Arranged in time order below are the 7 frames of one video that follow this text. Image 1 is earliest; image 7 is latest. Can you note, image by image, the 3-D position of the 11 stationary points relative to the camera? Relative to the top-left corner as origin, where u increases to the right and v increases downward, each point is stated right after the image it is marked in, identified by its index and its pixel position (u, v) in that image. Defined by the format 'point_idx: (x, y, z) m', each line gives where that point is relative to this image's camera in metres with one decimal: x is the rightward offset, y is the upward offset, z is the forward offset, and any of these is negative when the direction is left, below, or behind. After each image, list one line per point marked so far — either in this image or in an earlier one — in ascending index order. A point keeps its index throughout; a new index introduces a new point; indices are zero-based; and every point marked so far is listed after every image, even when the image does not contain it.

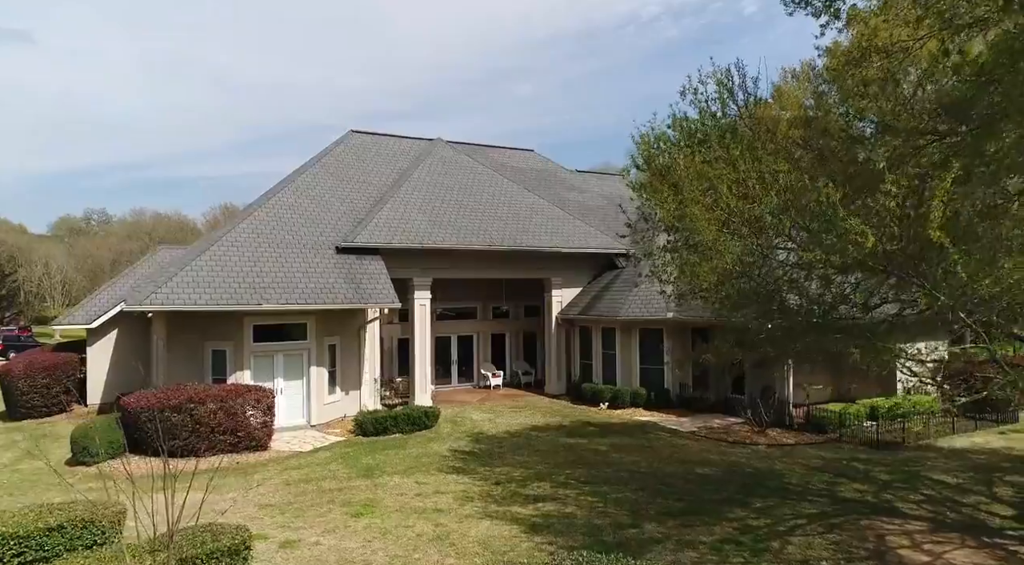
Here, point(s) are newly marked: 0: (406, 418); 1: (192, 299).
0: (-2.5, -3.2, +17.6) m
1: (-7.0, -0.4, +16.2) m
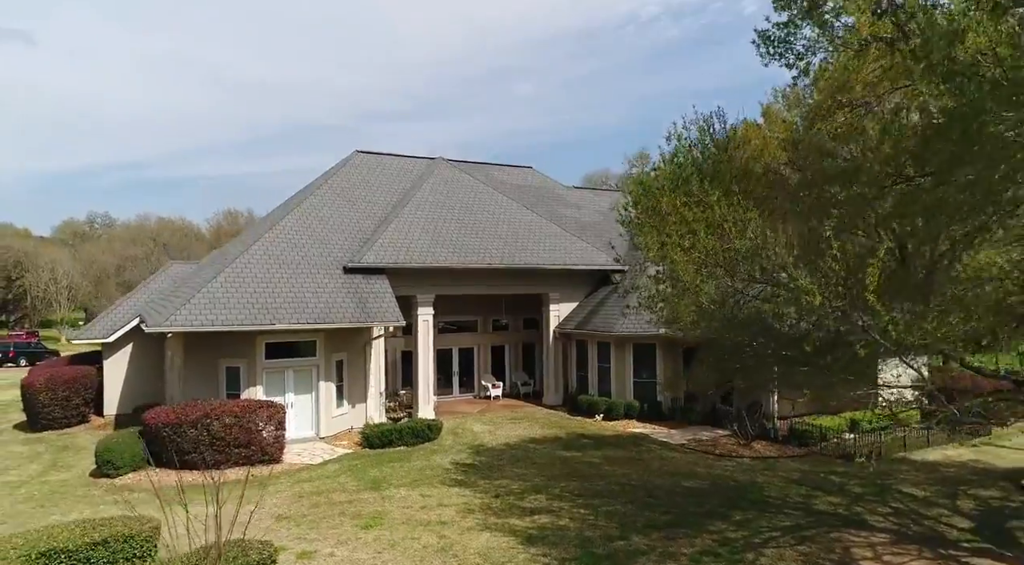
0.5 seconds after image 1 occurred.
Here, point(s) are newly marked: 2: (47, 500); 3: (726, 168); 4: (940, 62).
0: (-2.6, -3.7, +18.6) m
1: (-7.0, -0.9, +17.2) m
2: (-9.1, -4.2, +14.5) m
3: (+3.3, +1.8, +11.5) m
4: (+4.7, +2.4, +8.2) m
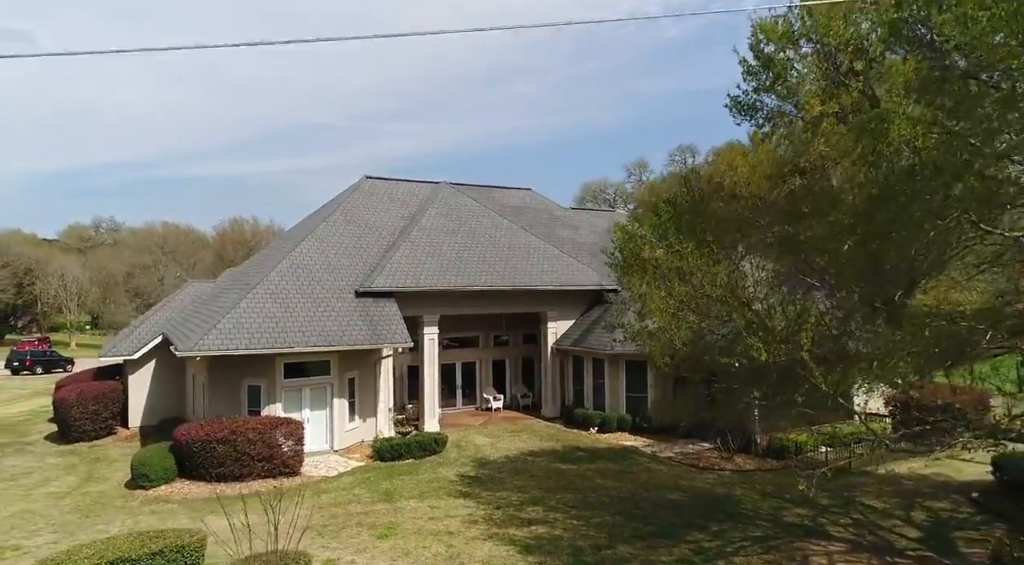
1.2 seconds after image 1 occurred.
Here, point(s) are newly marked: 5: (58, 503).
0: (-2.6, -4.4, +20.1) m
1: (-7.0, -1.5, +18.6) m
2: (-9.1, -4.9, +16.0) m
3: (+3.3, +1.1, +13.0) m
4: (+4.7, +1.7, +9.7) m
5: (-10.2, -4.9, +16.6) m
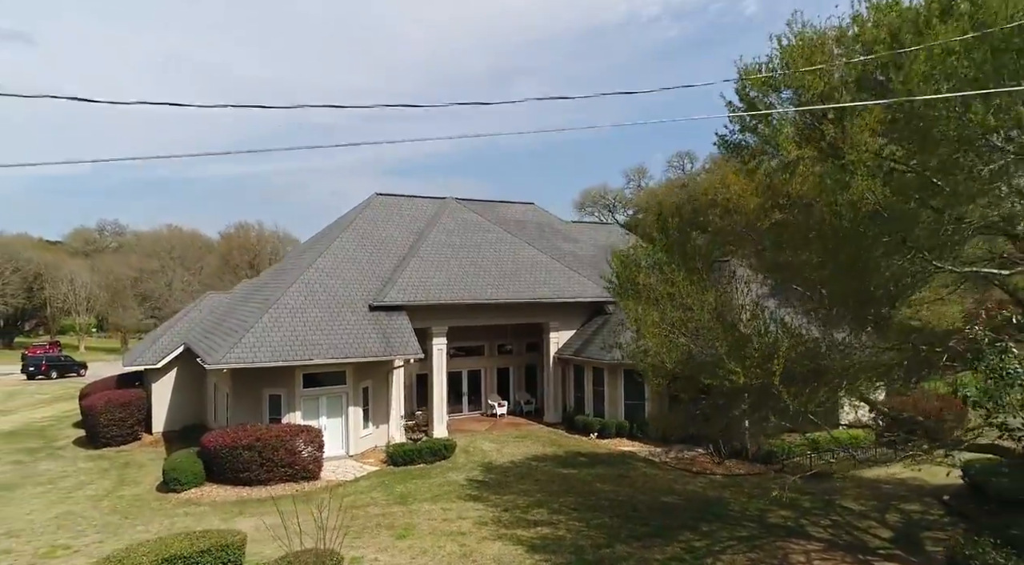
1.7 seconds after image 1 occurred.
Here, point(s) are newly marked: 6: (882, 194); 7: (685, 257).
0: (-2.4, -4.8, +21.3) m
1: (-6.9, -2.0, +19.9) m
2: (-8.9, -5.3, +17.2) m
3: (+3.4, +0.6, +14.2) m
4: (+4.8, +1.3, +10.9) m
5: (-10.0, -5.4, +17.9) m
6: (+5.3, +1.3, +10.7) m
7: (+3.3, +0.5, +14.3) m
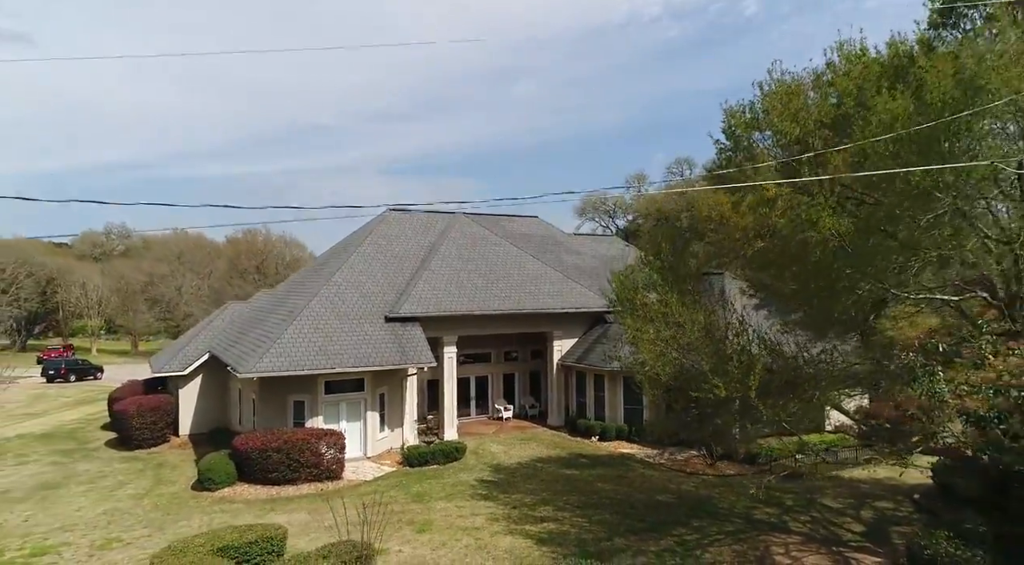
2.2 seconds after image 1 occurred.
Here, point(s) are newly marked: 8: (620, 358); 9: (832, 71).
0: (-2.2, -5.2, +22.9) m
1: (-6.6, -2.4, +21.5) m
2: (-8.7, -5.8, +18.8) m
3: (+3.6, +0.2, +15.8) m
4: (+5.1, +0.8, +12.5) m
5: (-9.8, -5.8, +19.5) m
6: (+5.5, +0.8, +12.3) m
7: (+3.5, +0.1, +15.9) m
8: (+2.6, -1.8, +18.1) m
9: (+6.0, +4.0, +14.0) m
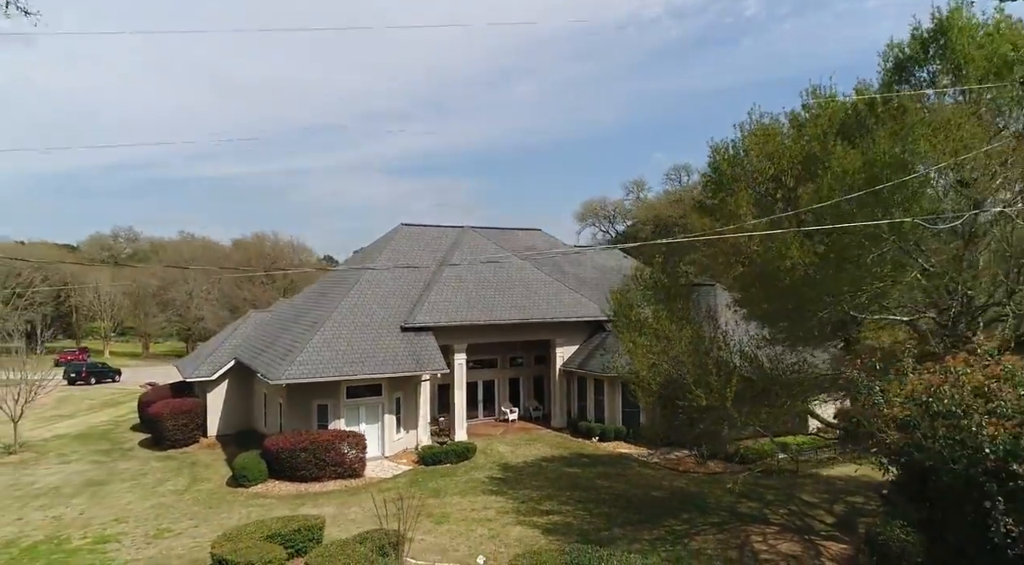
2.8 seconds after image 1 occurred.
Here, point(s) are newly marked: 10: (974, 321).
0: (-2.0, -5.7, +24.9) m
1: (-6.4, -2.8, +23.5) m
2: (-8.5, -6.2, +20.8) m
3: (+3.9, -0.2, +17.8) m
4: (+5.3, +0.4, +14.5) m
5: (-9.6, -6.2, +21.4) m
6: (+5.7, +0.4, +14.3) m
7: (+3.8, -0.4, +17.8) m
8: (+2.9, -2.3, +20.0) m
9: (+6.2, +3.6, +16.0) m
10: (+8.7, -0.8, +14.2) m
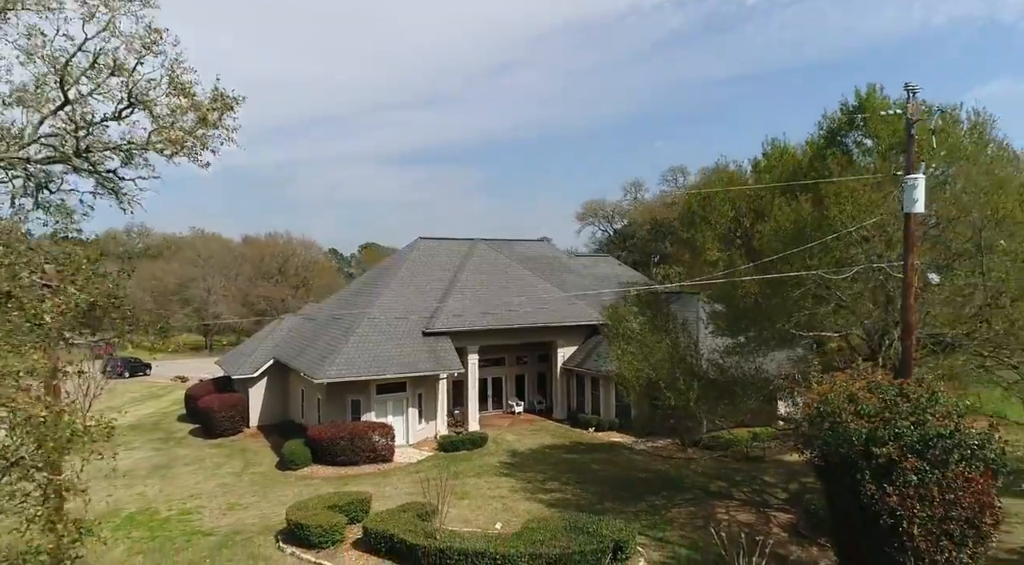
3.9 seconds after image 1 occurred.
0: (-1.7, -6.1, +28.8) m
1: (-6.1, -3.3, +27.3) m
2: (-8.2, -6.7, +24.7) m
3: (+4.1, -0.8, +21.6) m
4: (+5.6, -0.2, +18.3) m
5: (-9.3, -6.7, +25.3) m
6: (+6.0, -0.2, +18.1) m
7: (+4.0, -0.9, +21.6) m
8: (+3.1, -2.8, +23.9) m
9: (+6.5, +3.0, +19.7) m
10: (+9.0, -1.4, +18.0) m
